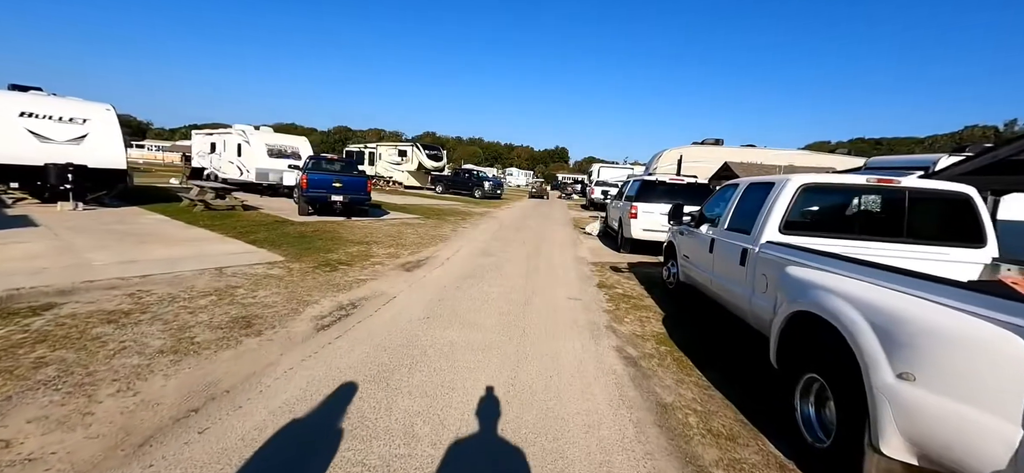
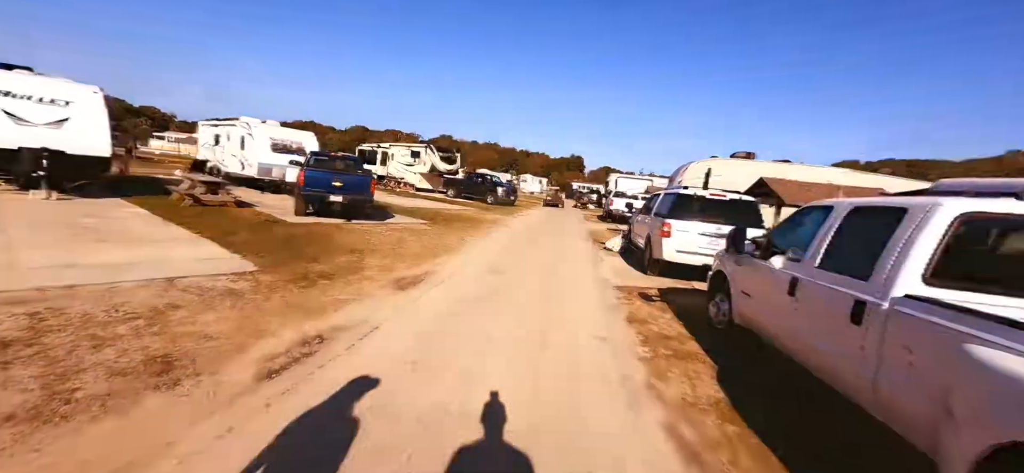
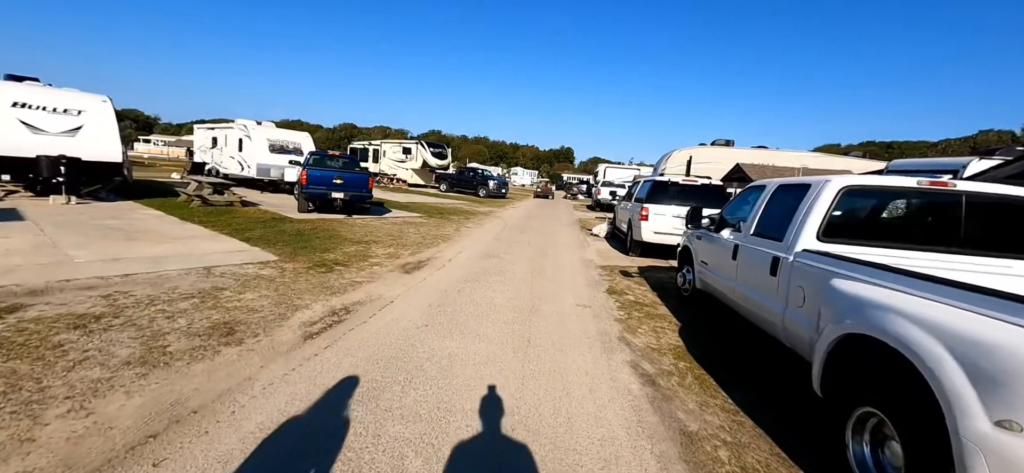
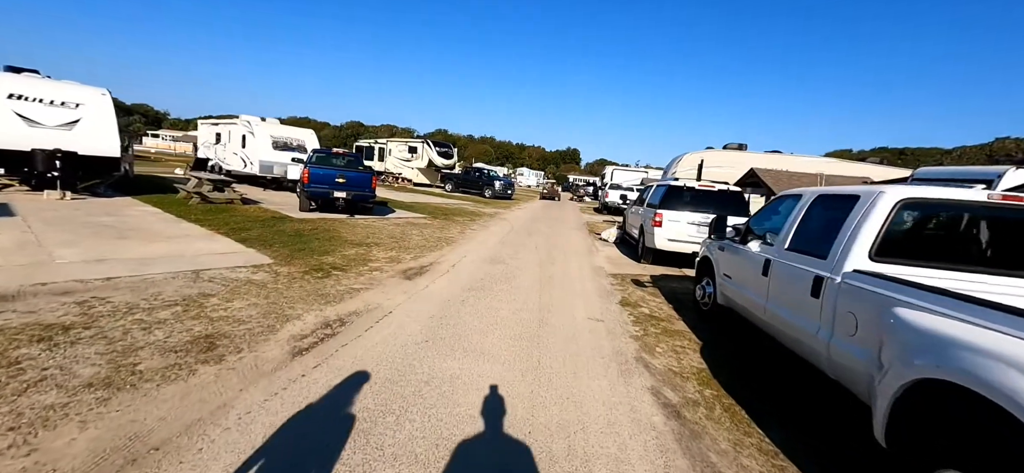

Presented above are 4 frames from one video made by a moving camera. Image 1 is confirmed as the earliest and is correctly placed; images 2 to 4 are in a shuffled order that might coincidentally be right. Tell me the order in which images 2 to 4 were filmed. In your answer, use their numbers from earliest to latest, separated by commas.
3, 4, 2
